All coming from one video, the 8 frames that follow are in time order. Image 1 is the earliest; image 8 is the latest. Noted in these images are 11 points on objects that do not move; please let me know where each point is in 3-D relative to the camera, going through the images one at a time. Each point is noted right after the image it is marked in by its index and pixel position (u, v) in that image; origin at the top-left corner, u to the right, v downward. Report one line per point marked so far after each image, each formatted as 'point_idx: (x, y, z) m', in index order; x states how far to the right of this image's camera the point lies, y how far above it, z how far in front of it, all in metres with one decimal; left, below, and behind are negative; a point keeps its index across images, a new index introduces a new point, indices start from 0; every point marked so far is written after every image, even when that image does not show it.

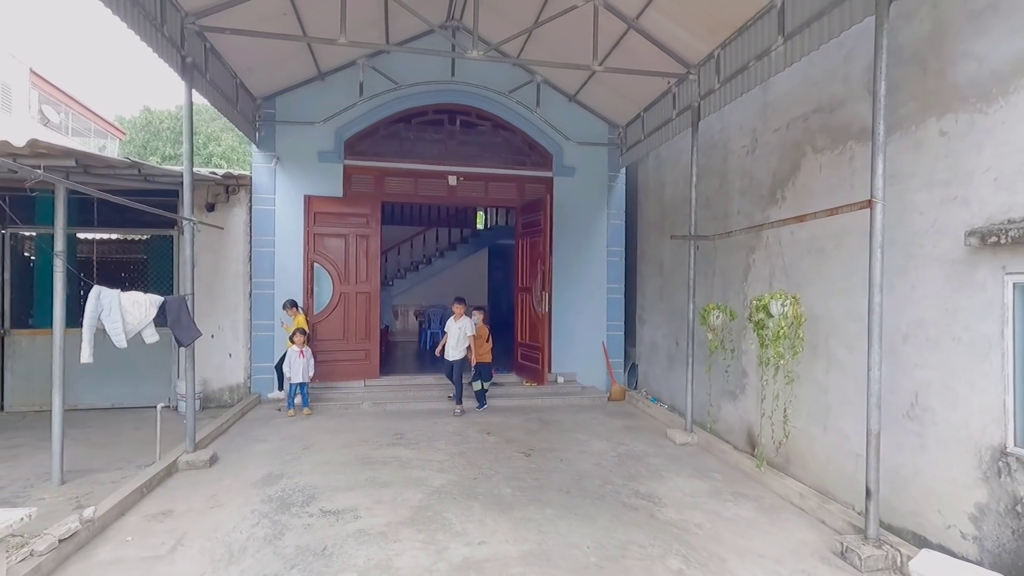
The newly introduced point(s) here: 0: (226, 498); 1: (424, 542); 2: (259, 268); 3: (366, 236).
0: (-1.9, -1.4, +3.7) m
1: (-0.5, -1.5, +3.1) m
2: (-3.0, +0.2, +6.3) m
3: (-1.9, +0.7, +6.8) m
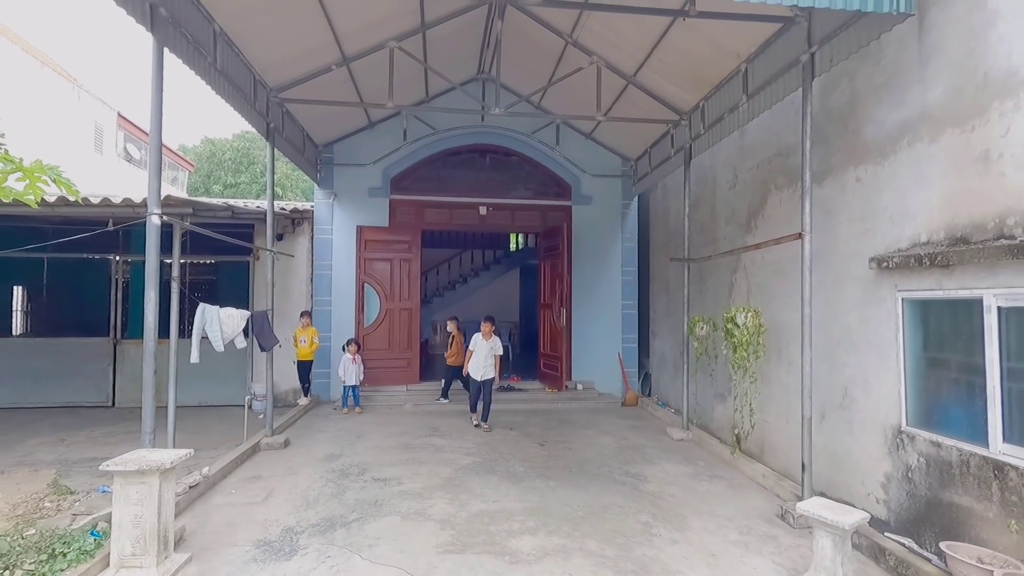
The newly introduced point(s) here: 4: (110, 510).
0: (-1.8, -1.6, +4.7) m
1: (-0.4, -1.6, +4.0) m
2: (-2.7, 0.0, +7.5) m
3: (-1.5, +0.4, +7.9) m
4: (-2.5, -1.4, +3.6) m
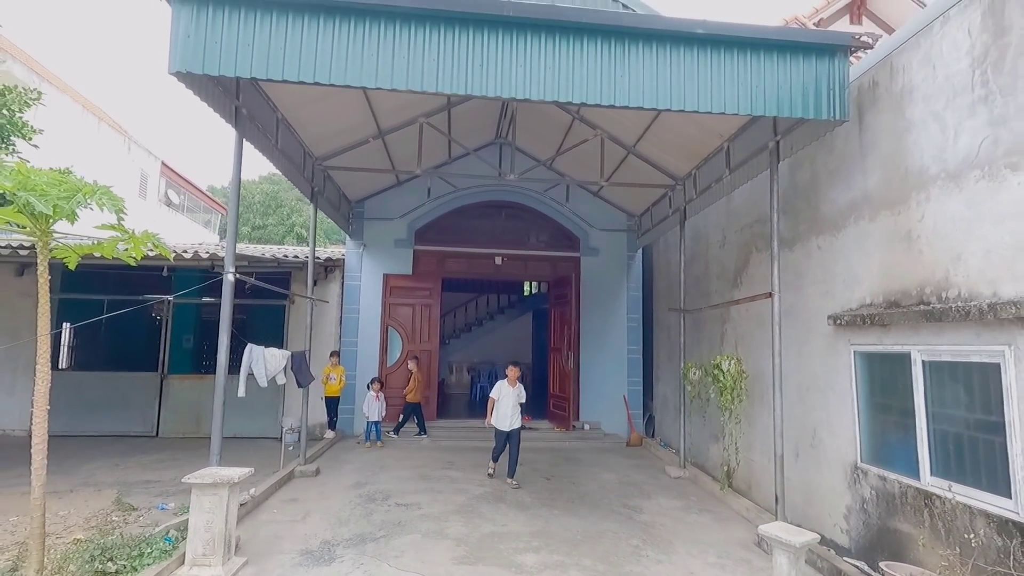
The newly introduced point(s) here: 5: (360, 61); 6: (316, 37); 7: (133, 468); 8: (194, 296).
0: (-1.8, -2.0, +5.2) m
1: (-0.4, -2.0, +4.5) m
2: (-2.5, -0.6, +8.2) m
3: (-1.3, -0.3, +8.6) m
4: (-2.5, -1.8, +4.2) m
5: (-0.9, +1.4, +3.4) m
6: (-1.2, +1.6, +3.4) m
7: (-4.4, -2.1, +6.2) m
8: (-5.0, -0.1, +8.0) m
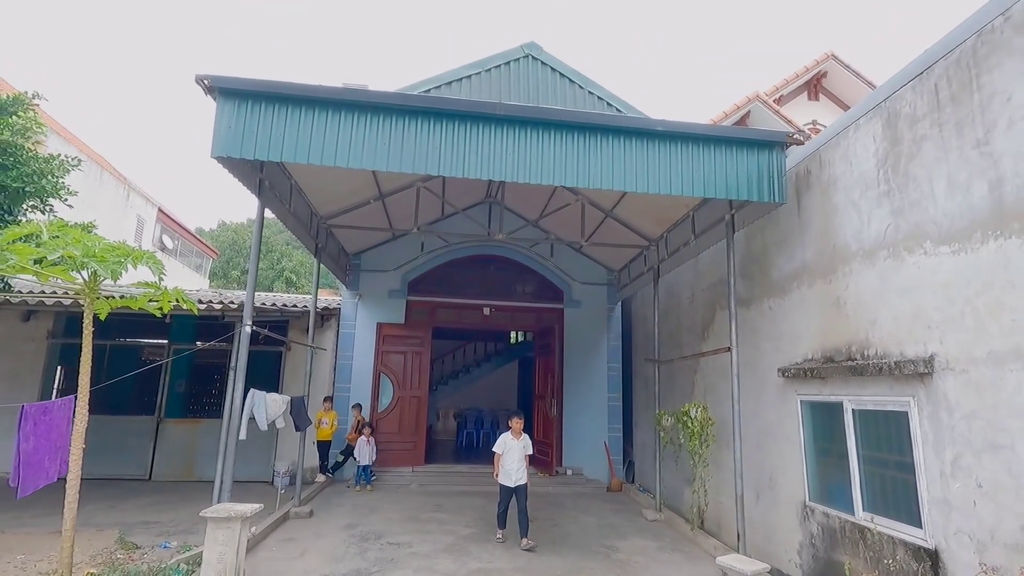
0: (-1.9, -2.5, +5.5) m
1: (-0.5, -2.4, +4.8) m
2: (-2.7, -1.4, +8.6) m
3: (-1.5, -1.1, +9.0) m
4: (-2.6, -2.2, +4.5) m
5: (-1.0, +1.0, +4.0) m
6: (-1.3, +1.2, +4.0) m
7: (-4.6, -2.6, +6.4) m
8: (-5.2, -0.8, +8.3) m
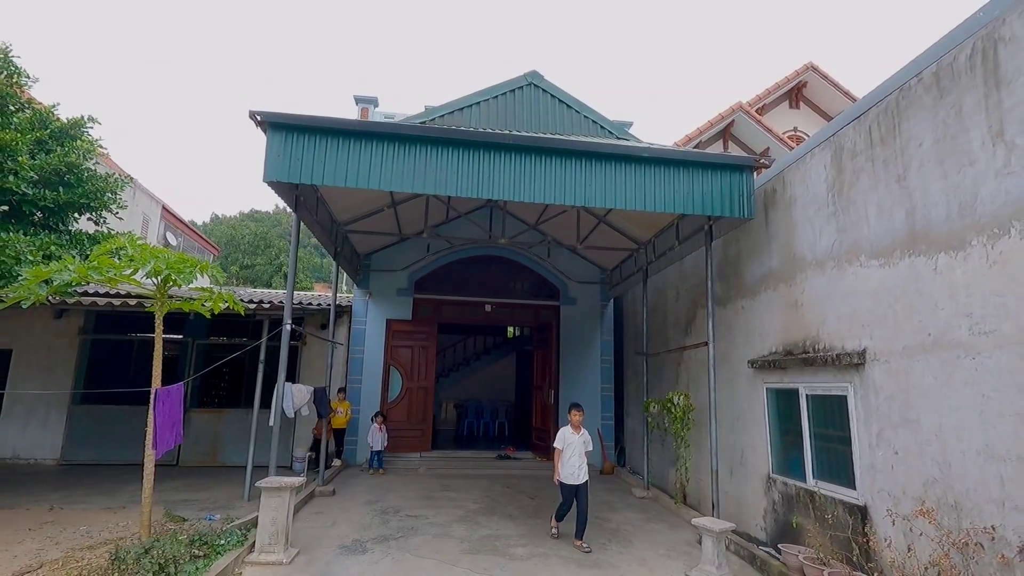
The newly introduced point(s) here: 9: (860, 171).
0: (-1.9, -2.5, +6.2) m
1: (-0.5, -2.5, +5.5) m
2: (-2.7, -1.4, +9.2) m
3: (-1.5, -1.0, +9.7) m
4: (-2.5, -2.2, +5.1) m
5: (-1.0, +1.0, +4.6) m
6: (-1.2, +1.1, +4.6) m
7: (-4.5, -2.6, +7.1) m
8: (-5.2, -0.8, +8.9) m
9: (+2.6, +0.9, +4.0) m
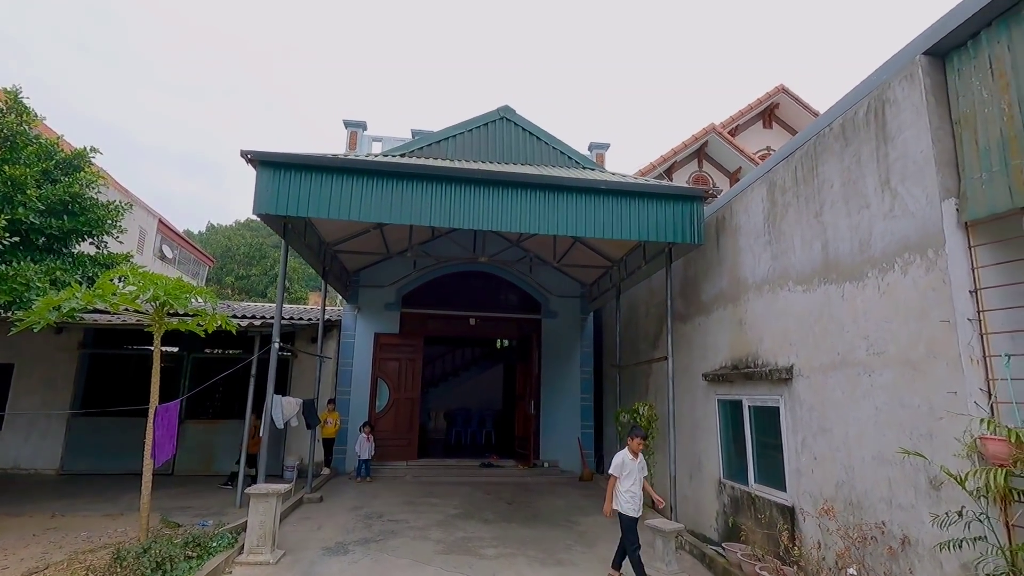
0: (-2.2, -2.8, +6.6) m
1: (-0.8, -2.7, +5.9) m
2: (-3.0, -1.7, +9.6) m
3: (-1.9, -1.3, +10.1) m
4: (-2.8, -2.4, +5.5) m
5: (-1.2, +0.8, +5.1) m
6: (-1.5, +0.9, +5.1) m
7: (-4.8, -2.9, +7.4) m
8: (-5.5, -1.1, +9.3) m
9: (+2.3, +0.7, +4.5) m
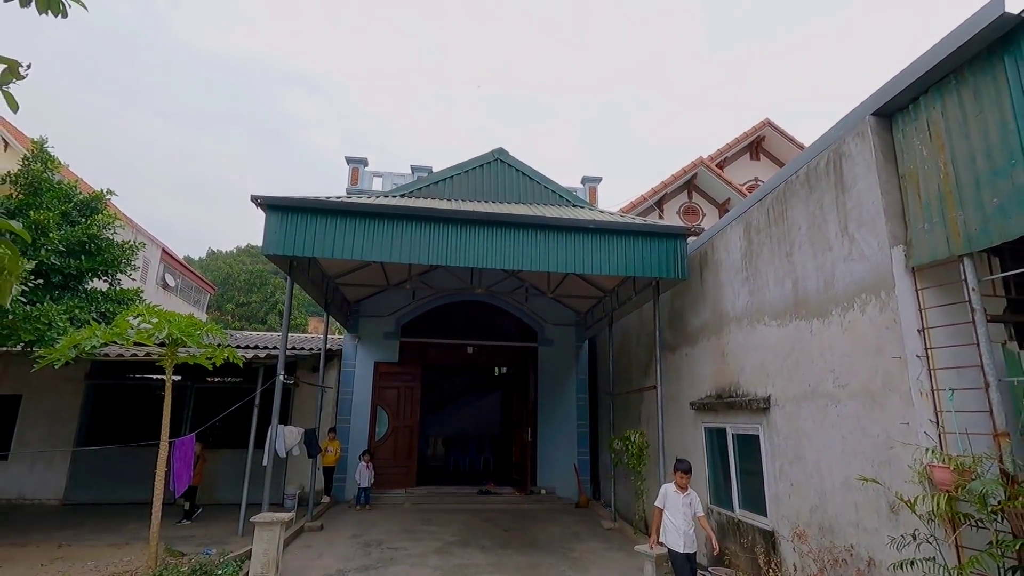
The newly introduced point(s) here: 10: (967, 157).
0: (-2.2, -3.2, +6.8) m
1: (-0.8, -3.1, +6.1) m
2: (-3.1, -2.2, +9.8) m
3: (-1.9, -1.9, +10.3) m
4: (-2.9, -2.8, +5.7) m
5: (-1.3, +0.4, +5.4) m
6: (-1.6, +0.6, +5.4) m
7: (-4.9, -3.4, +7.6) m
8: (-5.5, -1.6, +9.6) m
9: (+2.2, +0.4, +4.8) m
10: (+2.5, +0.7, +3.0) m
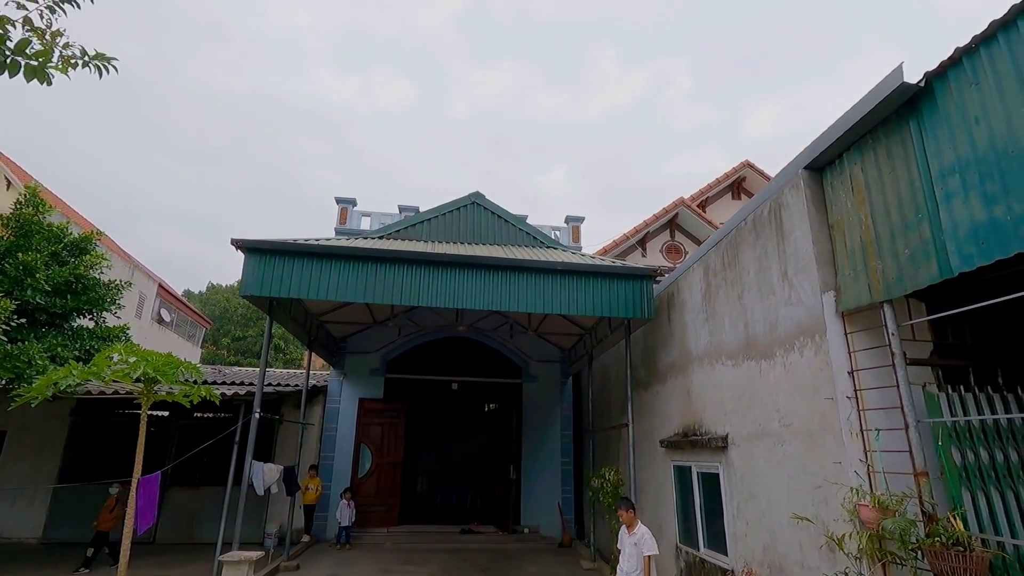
0: (-2.5, -3.7, +6.7) m
1: (-1.1, -3.5, +6.1) m
2: (-3.4, -2.9, +9.8) m
3: (-2.2, -2.6, +10.3) m
4: (-3.2, -3.2, +5.7) m
5: (-1.6, 0.0, +5.6) m
6: (-1.9, +0.2, +5.6) m
7: (-5.2, -3.9, +7.5) m
8: (-5.8, -2.3, +9.6) m
9: (+1.9, 0.0, +5.0) m
10: (+2.2, +0.5, +3.2) m
